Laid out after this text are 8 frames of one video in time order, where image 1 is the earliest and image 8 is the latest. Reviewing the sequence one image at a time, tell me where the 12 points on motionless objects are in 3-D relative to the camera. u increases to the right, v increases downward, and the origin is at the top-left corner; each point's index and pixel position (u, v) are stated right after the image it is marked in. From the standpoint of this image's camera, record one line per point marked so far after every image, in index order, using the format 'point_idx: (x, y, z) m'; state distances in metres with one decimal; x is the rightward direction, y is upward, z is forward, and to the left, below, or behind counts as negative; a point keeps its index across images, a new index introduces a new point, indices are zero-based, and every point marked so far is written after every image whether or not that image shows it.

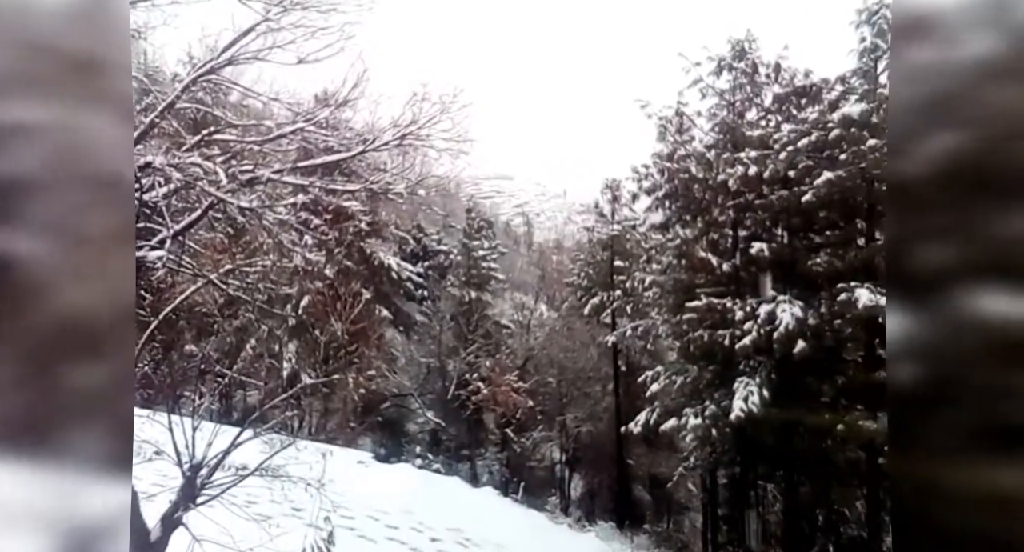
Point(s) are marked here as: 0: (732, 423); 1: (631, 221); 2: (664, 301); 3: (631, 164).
0: (+0.8, -0.4, +2.7) m
1: (+0.4, +0.2, +2.9) m
2: (+0.6, -0.1, +2.8) m
3: (+0.5, +0.4, +2.9) m
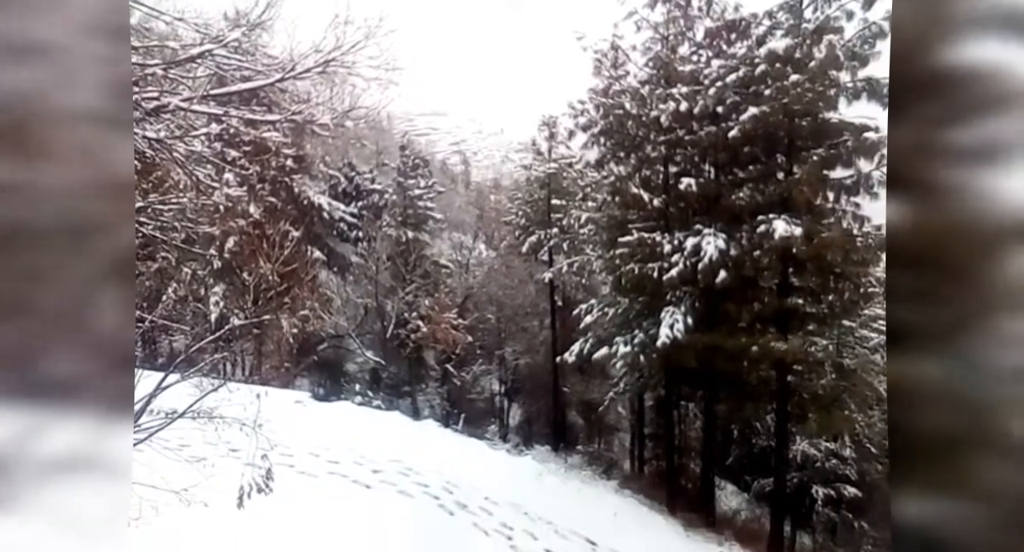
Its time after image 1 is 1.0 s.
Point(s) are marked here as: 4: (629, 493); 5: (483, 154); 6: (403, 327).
0: (+0.5, -0.2, +2.8) m
1: (+0.2, +0.4, +3.0) m
2: (+0.3, +0.1, +2.9) m
3: (+0.2, +0.6, +3.0) m
4: (+0.4, -0.7, +2.8) m
5: (-0.1, +0.5, +3.1) m
6: (-0.4, -0.2, +3.2) m
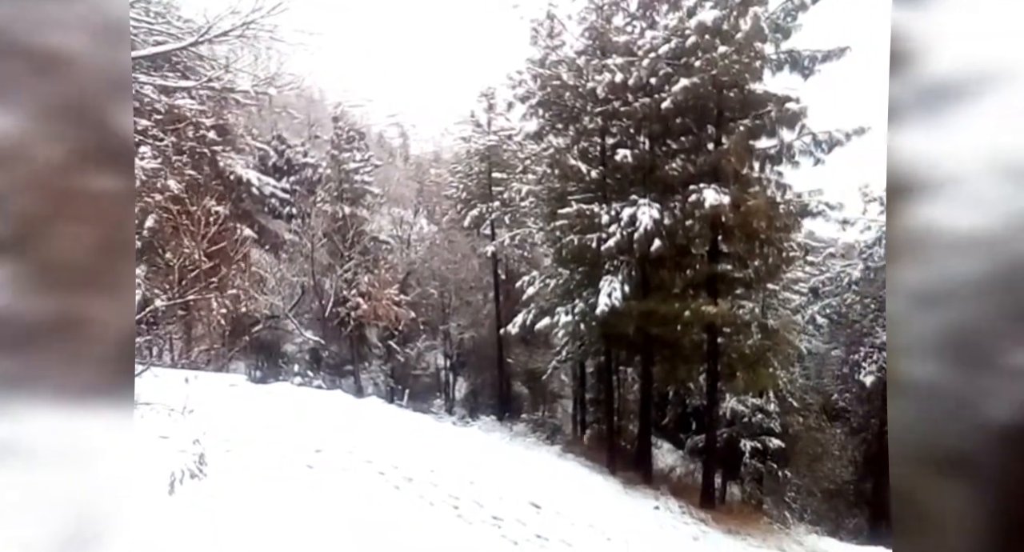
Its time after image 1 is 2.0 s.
0: (+0.3, -0.1, +2.9) m
1: (0.0, +0.5, +3.0) m
2: (+0.1, +0.2, +3.0) m
3: (0.0, +0.7, +3.0) m
4: (+0.2, -0.6, +2.9) m
5: (-0.3, +0.5, +3.1) m
6: (-0.6, -0.1, +3.1) m
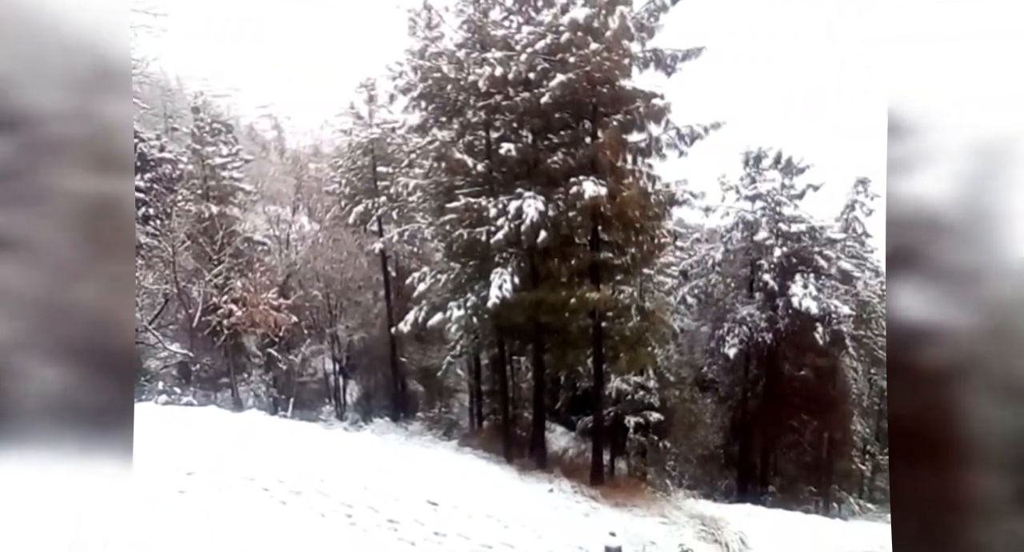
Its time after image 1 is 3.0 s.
0: (-0.1, -0.1, +2.9) m
1: (-0.4, +0.5, +2.9) m
2: (-0.3, +0.3, +2.9) m
3: (-0.4, +0.7, +2.9) m
4: (-0.2, -0.6, +2.9) m
5: (-0.7, +0.5, +2.9) m
6: (-1.0, -0.1, +2.9) m
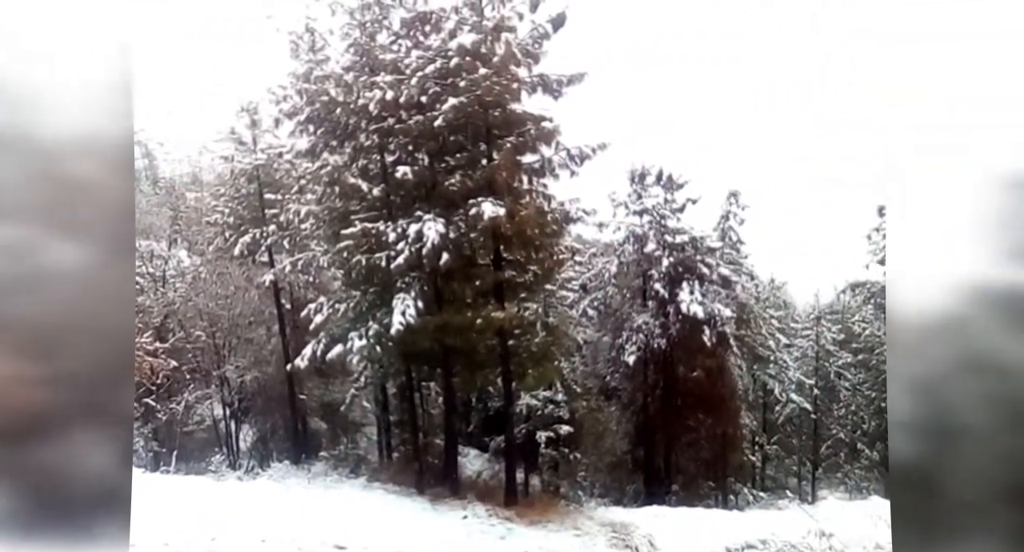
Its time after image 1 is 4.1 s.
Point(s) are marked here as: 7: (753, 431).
0: (-0.4, -0.2, +2.8) m
1: (-0.8, +0.4, +2.7) m
2: (-0.6, +0.1, +2.8) m
3: (-0.8, +0.6, +2.7) m
4: (-0.5, -0.7, +2.8) m
5: (-1.1, +0.4, +2.7) m
6: (-1.3, -0.3, +2.6) m
7: (+0.8, -0.5, +2.8) m
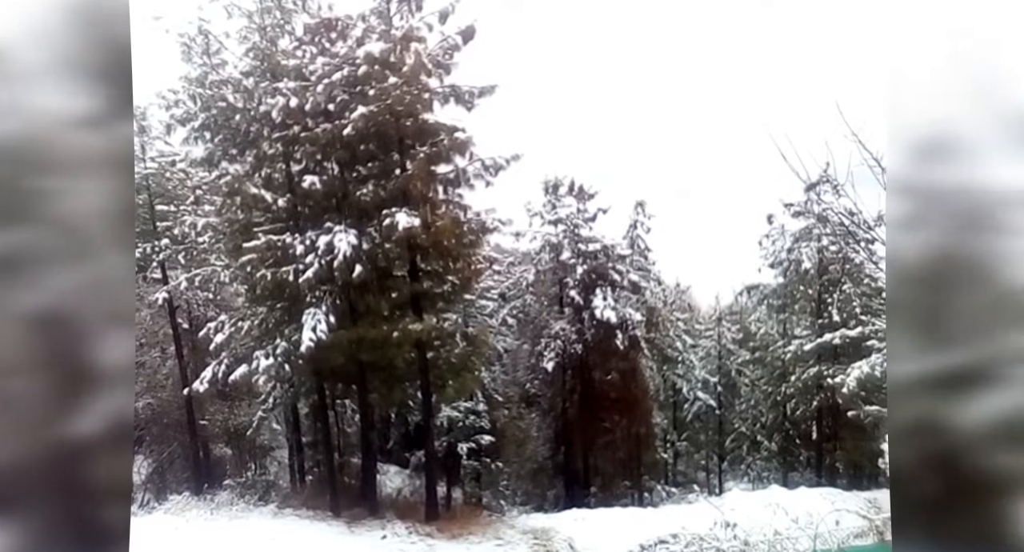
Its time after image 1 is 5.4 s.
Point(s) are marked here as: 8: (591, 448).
0: (-0.7, -0.3, +2.6) m
1: (-1.1, +0.4, +2.5) m
2: (-0.9, +0.1, +2.6) m
3: (-1.1, +0.6, +2.5) m
4: (-0.7, -0.8, +2.7) m
5: (-1.3, +0.4, +2.4) m
6: (-1.6, -0.3, +2.3) m
7: (+0.5, -0.5, +2.9) m
8: (+0.3, -0.6, +2.8) m
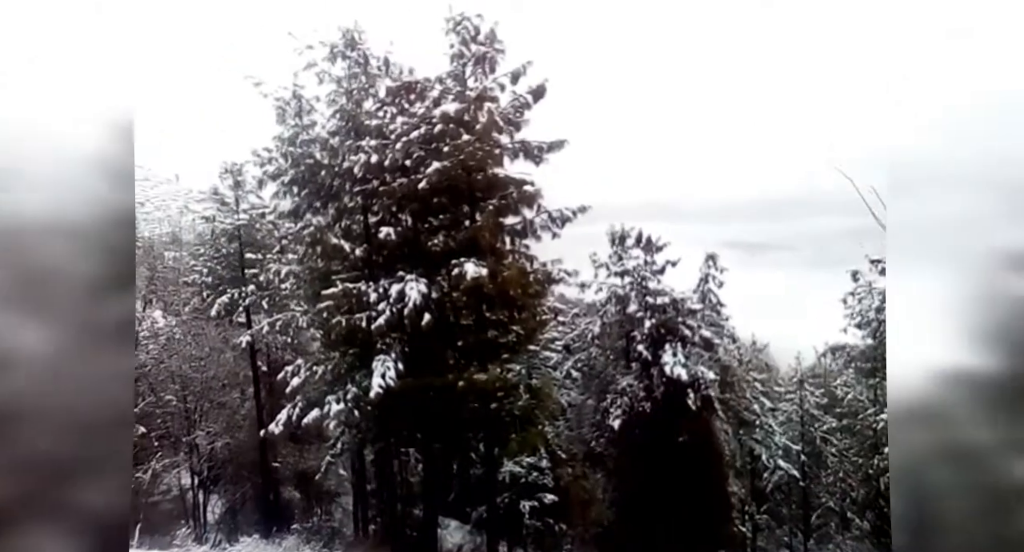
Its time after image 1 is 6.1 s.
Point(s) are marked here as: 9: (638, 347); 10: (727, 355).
0: (-0.5, -0.4, +2.7) m
1: (-0.8, +0.2, +2.7) m
2: (-0.7, -0.1, +2.7) m
3: (-0.9, +0.4, +2.7) m
4: (-0.5, -0.9, +2.7) m
5: (-1.1, +0.2, +2.6) m
6: (-1.4, -0.4, +2.5) m
7: (+0.8, -0.7, +2.7) m
8: (+0.5, -0.8, +2.7) m
9: (+0.4, -0.2, +2.8) m
10: (+0.7, -0.3, +2.7) m
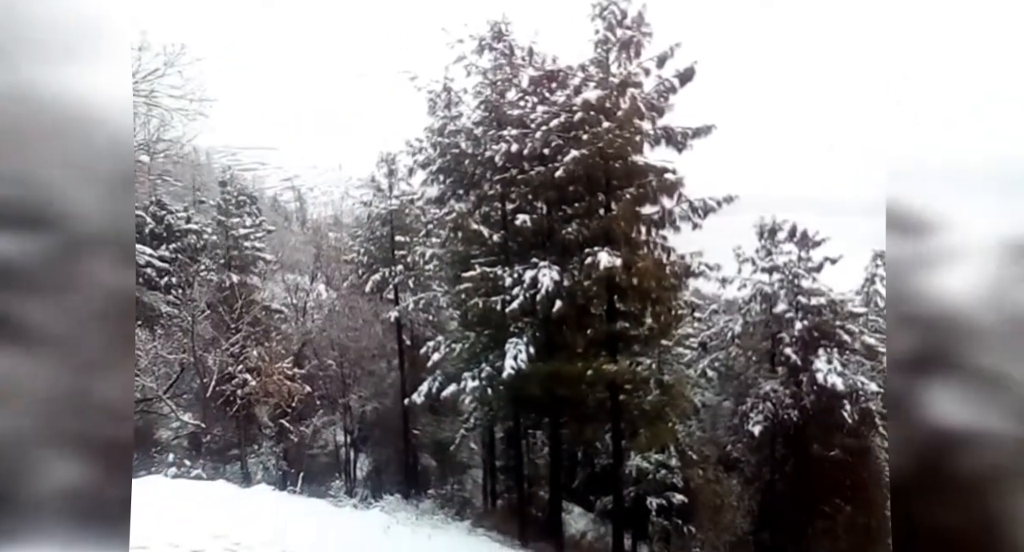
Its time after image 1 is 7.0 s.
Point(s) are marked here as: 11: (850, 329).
0: (0.0, -0.4, +2.8) m
1: (-0.4, +0.3, +2.9) m
2: (-0.2, 0.0, +2.9) m
3: (-0.4, +0.5, +2.9) m
4: (-0.1, -0.9, +2.8) m
5: (-0.7, +0.3, +2.9) m
6: (-1.0, -0.4, +2.9) m
7: (+1.1, -0.7, +2.5) m
8: (+0.9, -0.8, +2.5) m
9: (+0.8, -0.2, +2.6) m
10: (+1.1, -0.3, +2.5) m
11: (+1.0, -0.2, +2.5) m
